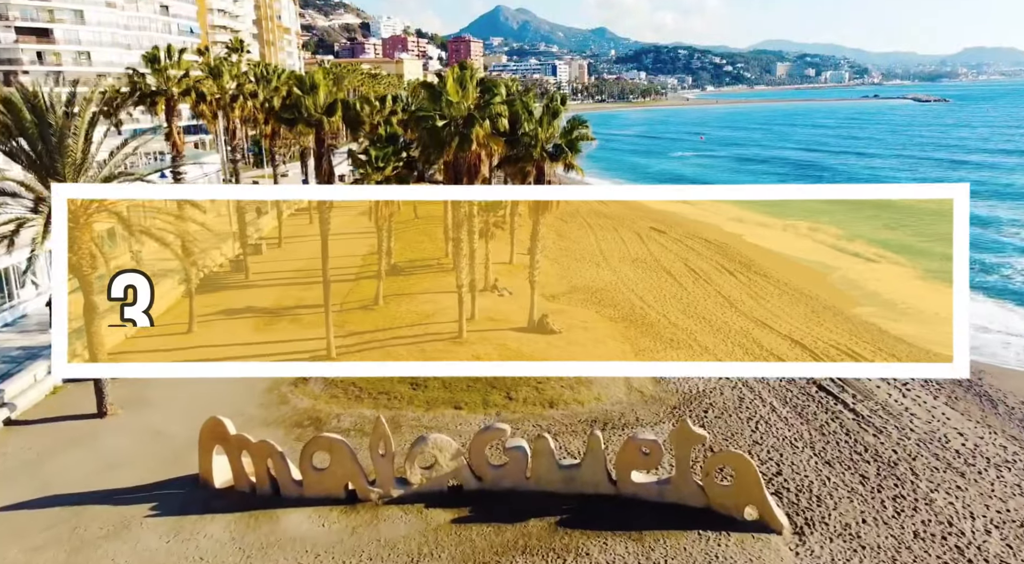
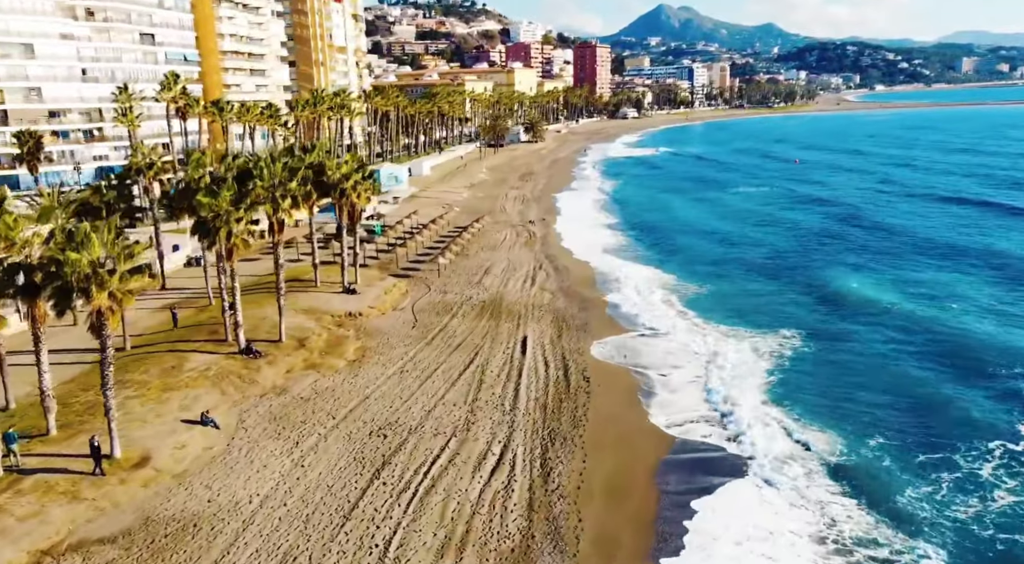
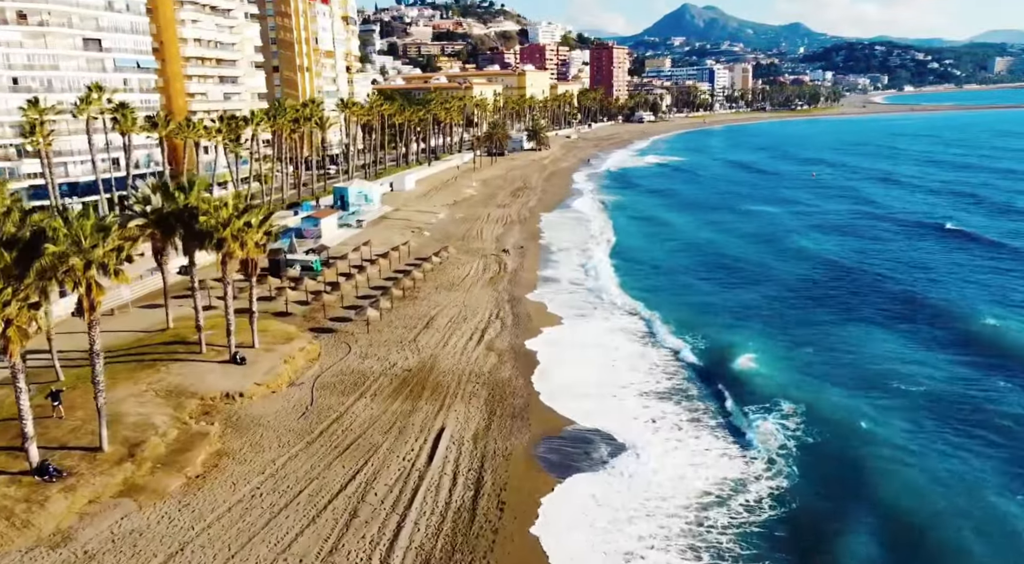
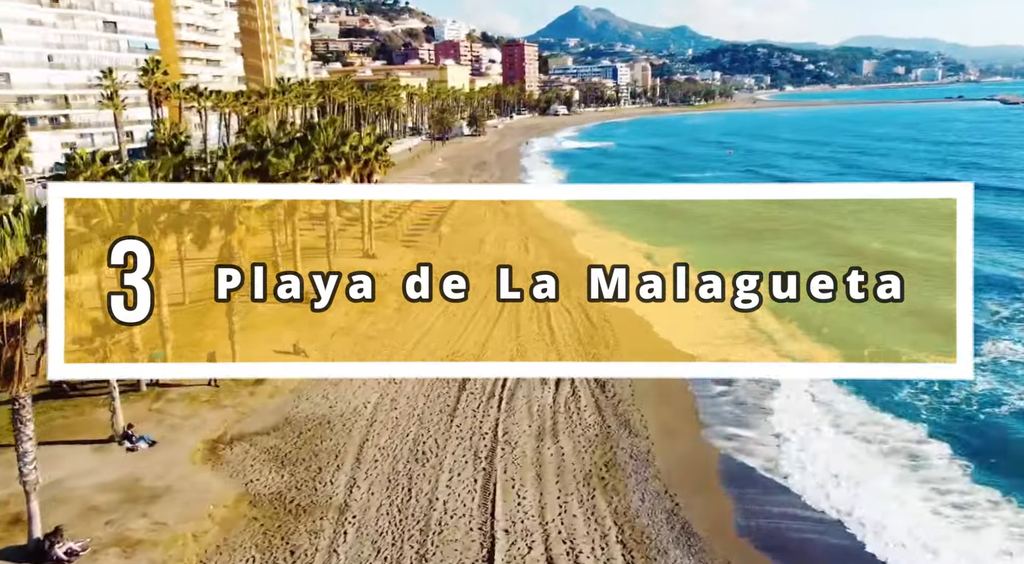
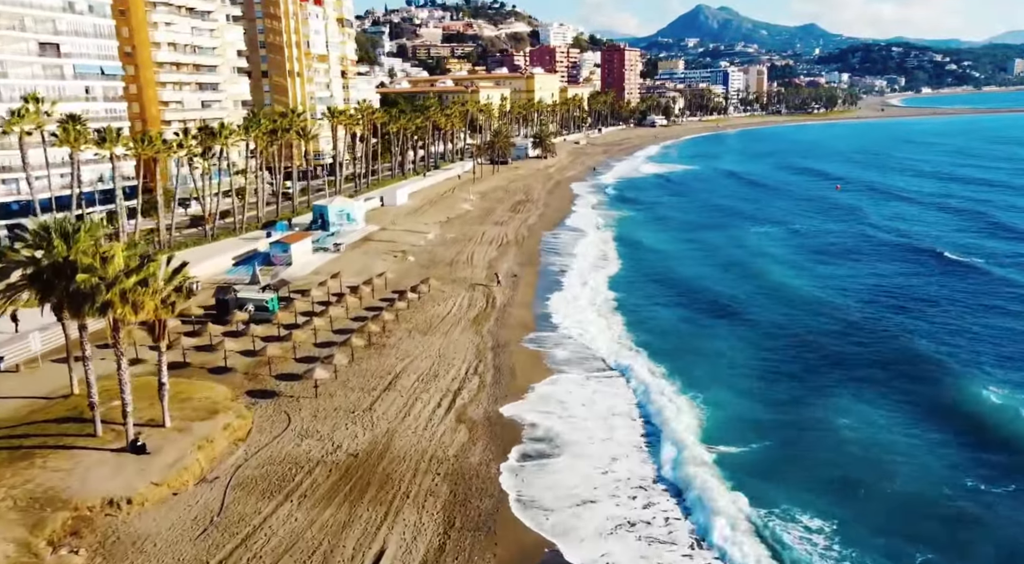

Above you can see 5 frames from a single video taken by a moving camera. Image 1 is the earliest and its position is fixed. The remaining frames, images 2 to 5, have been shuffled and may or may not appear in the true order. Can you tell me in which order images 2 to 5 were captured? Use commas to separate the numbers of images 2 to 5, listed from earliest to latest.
4, 2, 3, 5
